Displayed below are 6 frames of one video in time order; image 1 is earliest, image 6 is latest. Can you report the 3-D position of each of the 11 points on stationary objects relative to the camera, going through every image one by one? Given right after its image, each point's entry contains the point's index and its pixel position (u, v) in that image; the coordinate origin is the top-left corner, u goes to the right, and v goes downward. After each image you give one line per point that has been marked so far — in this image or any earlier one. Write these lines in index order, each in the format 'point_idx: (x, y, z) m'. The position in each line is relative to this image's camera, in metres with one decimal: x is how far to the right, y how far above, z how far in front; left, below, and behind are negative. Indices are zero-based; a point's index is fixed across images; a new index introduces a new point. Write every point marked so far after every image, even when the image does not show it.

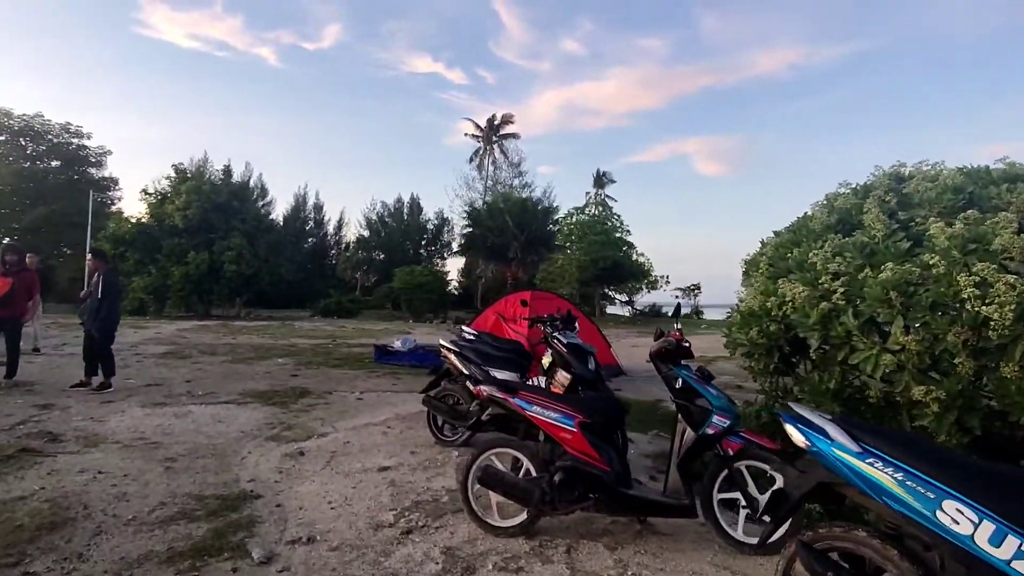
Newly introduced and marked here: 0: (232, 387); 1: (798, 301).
0: (-4.3, -1.5, +8.6) m
1: (+2.2, -0.1, +4.3) m
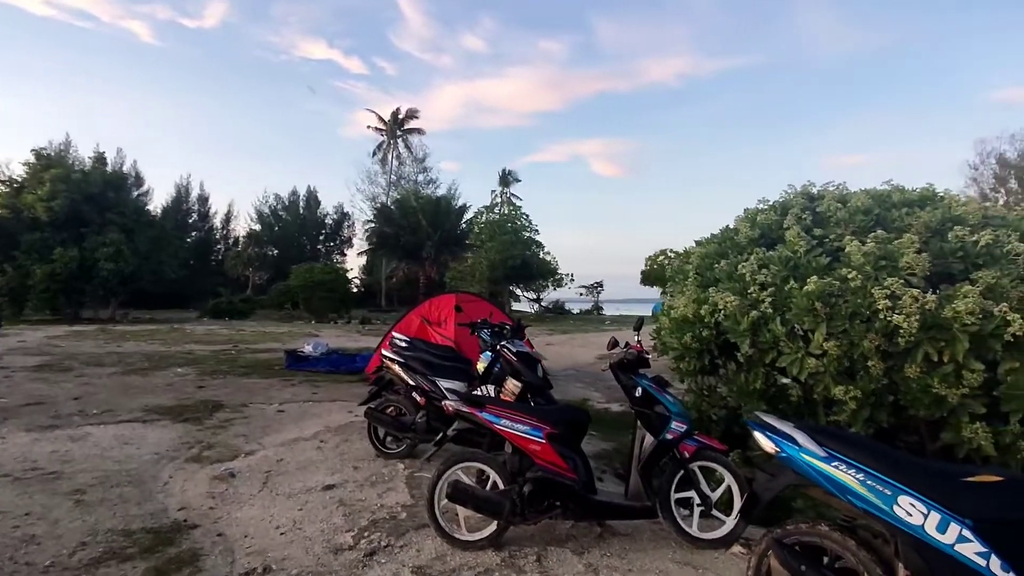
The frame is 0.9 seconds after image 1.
0: (-5.3, -1.6, +7.8) m
1: (+1.8, -0.2, +4.7) m
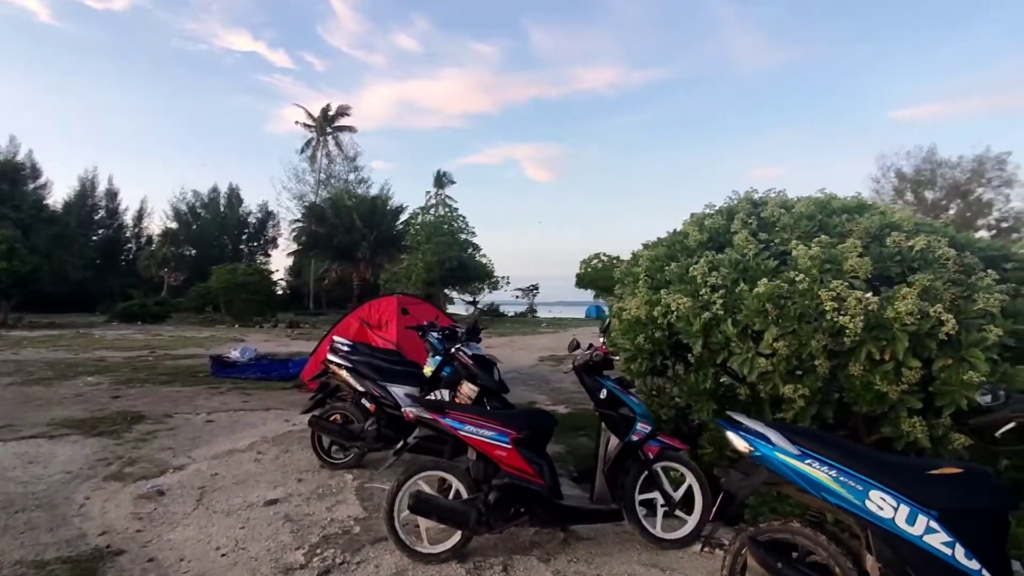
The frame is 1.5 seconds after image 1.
0: (-5.9, -1.6, +7.1) m
1: (+1.4, -0.2, +4.8) m
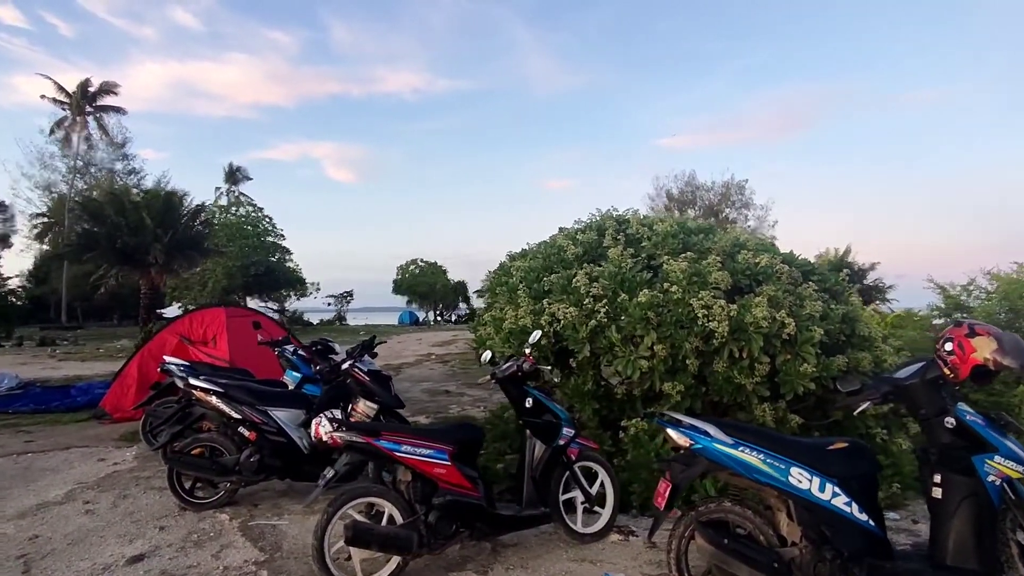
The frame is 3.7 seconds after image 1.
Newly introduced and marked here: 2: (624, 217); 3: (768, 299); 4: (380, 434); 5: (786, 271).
0: (-7.2, -1.8, +4.8) m
1: (+0.5, -0.3, +5.1) m
2: (+1.2, +0.8, +6.1) m
3: (+2.0, -0.1, +4.6) m
4: (-0.8, -0.8, +3.3) m
5: (+2.4, +0.1, +4.9) m
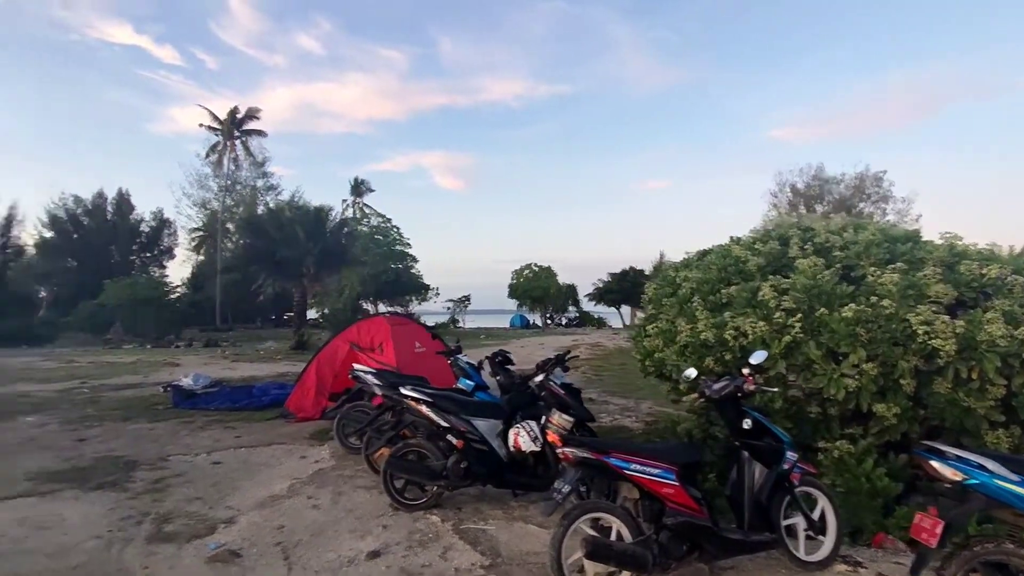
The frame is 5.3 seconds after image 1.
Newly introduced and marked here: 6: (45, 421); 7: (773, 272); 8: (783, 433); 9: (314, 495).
0: (-5.5, -1.9, +6.1) m
1: (+2.2, -0.4, +5.0) m
2: (+3.0, +0.6, +5.8) m
3: (+3.6, -0.2, +4.1) m
4: (+0.6, -1.0, +3.4) m
5: (+3.9, 0.0, +4.4) m
6: (-7.1, -2.0, +8.6) m
7: (+2.5, +0.2, +5.5) m
8: (+1.7, -0.9, +3.6) m
9: (-1.9, -1.9, +5.3) m
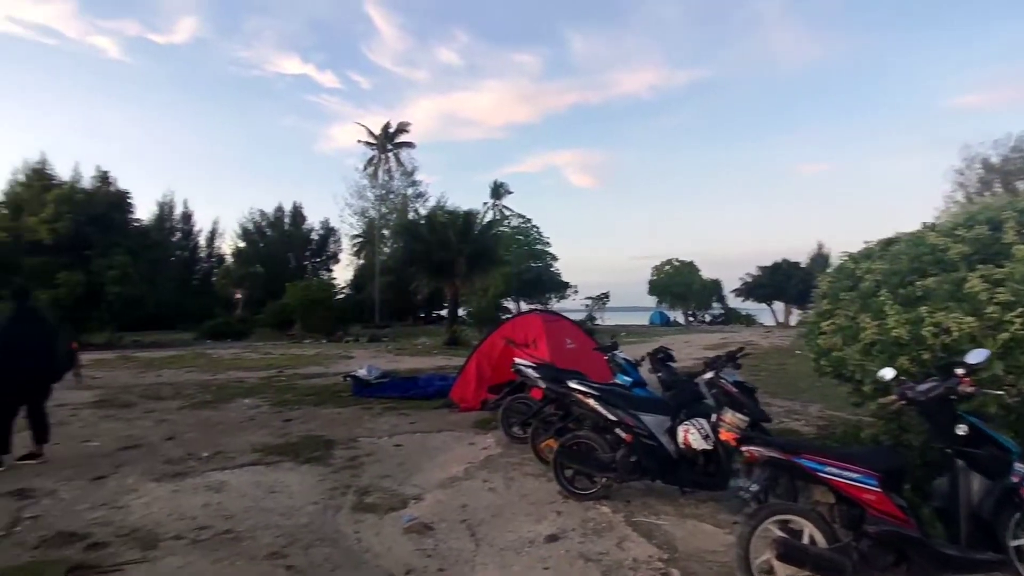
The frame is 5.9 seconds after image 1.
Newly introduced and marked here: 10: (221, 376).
0: (-3.6, -2.0, +7.3) m
1: (+3.6, -0.3, +4.4) m
2: (+4.5, +0.7, +5.0) m
3: (+4.7, -0.1, +3.3) m
4: (+1.6, -0.9, +3.3) m
5: (+5.1, +0.1, +3.4) m
6: (-4.6, -2.0, +10.1) m
7: (+4.0, +0.2, +4.9) m
8: (+2.8, -0.9, +3.2) m
9: (-0.3, -1.9, +5.7) m
10: (-6.9, -2.1, +13.4) m
